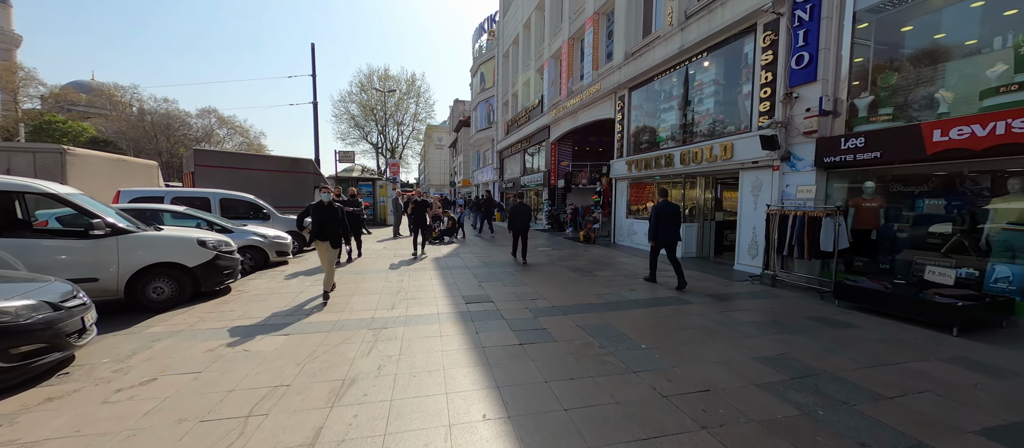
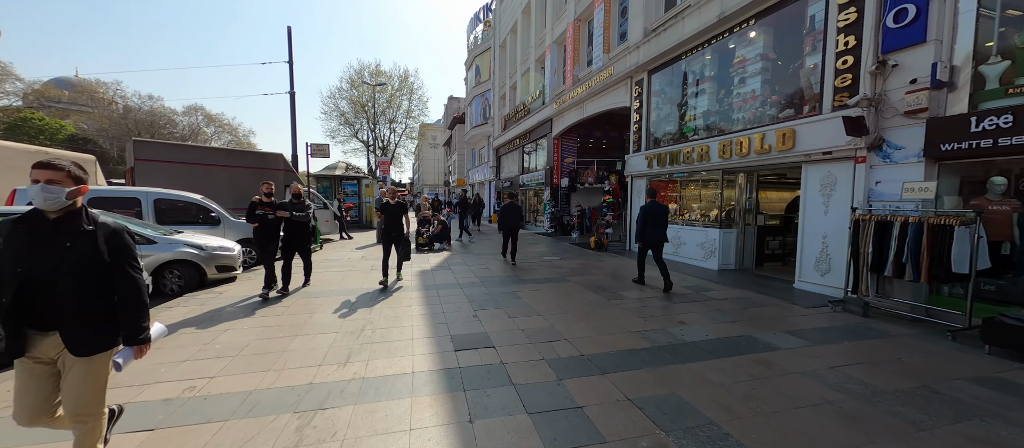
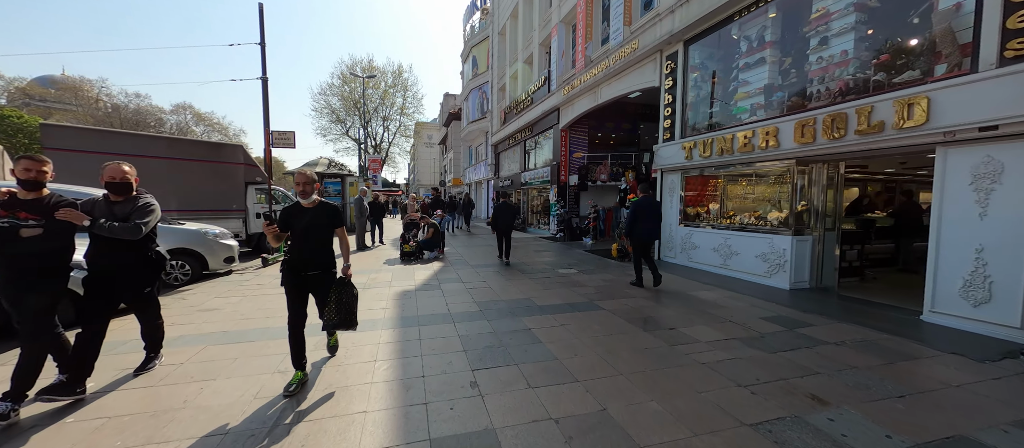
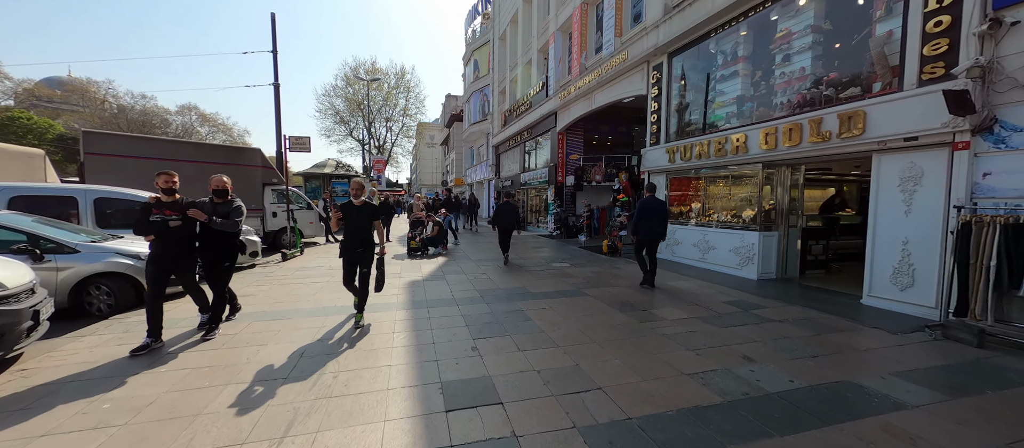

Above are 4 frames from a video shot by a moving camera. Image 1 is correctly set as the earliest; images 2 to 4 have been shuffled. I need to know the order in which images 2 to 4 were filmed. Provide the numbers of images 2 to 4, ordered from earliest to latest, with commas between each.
2, 4, 3
